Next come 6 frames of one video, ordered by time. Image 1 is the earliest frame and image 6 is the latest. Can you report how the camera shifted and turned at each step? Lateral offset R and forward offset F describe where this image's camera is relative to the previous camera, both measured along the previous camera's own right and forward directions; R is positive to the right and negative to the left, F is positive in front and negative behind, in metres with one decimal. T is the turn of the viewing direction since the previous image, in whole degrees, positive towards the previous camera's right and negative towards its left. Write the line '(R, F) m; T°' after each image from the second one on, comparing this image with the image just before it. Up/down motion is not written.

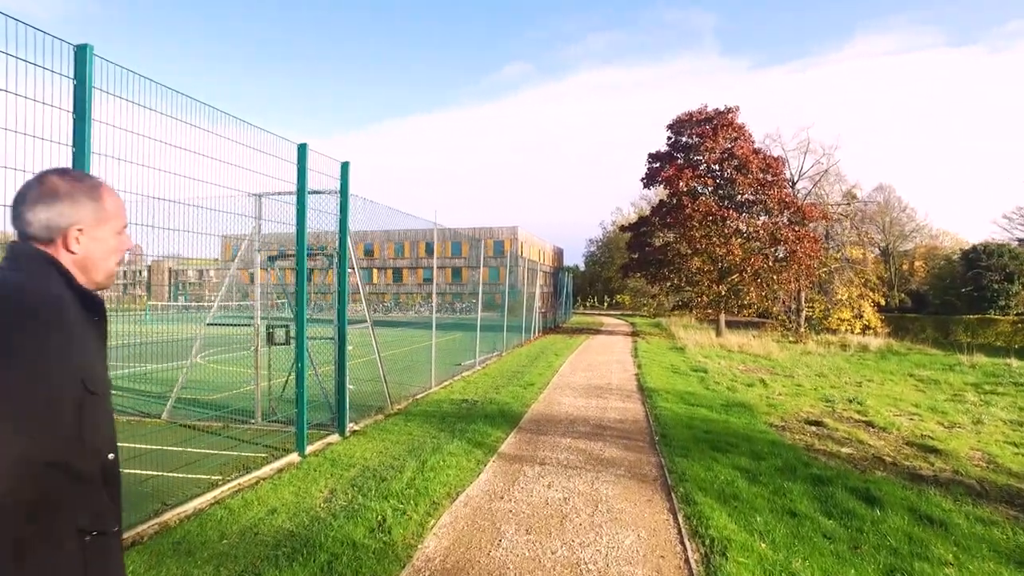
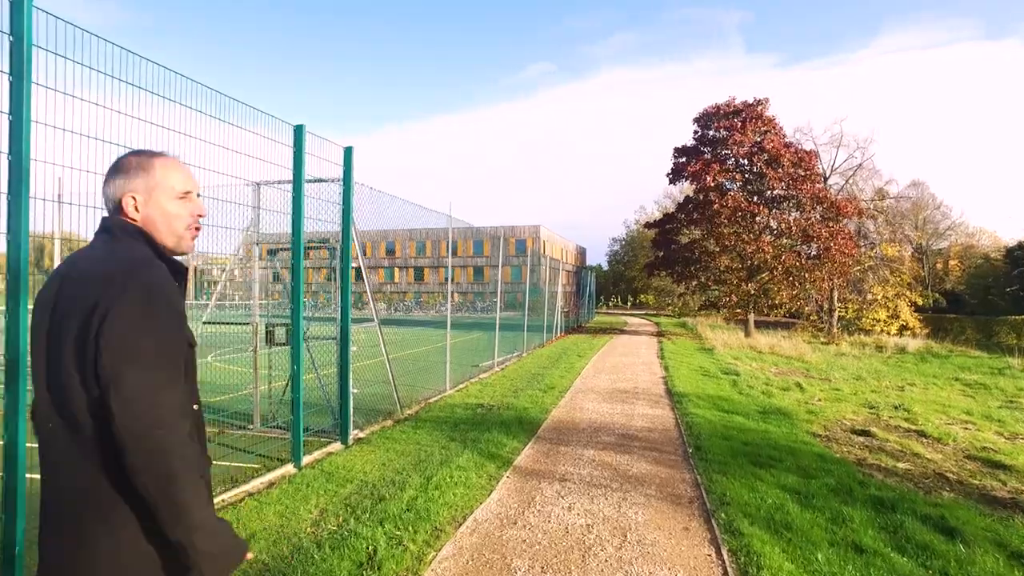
(0.0, +0.6) m; -2°
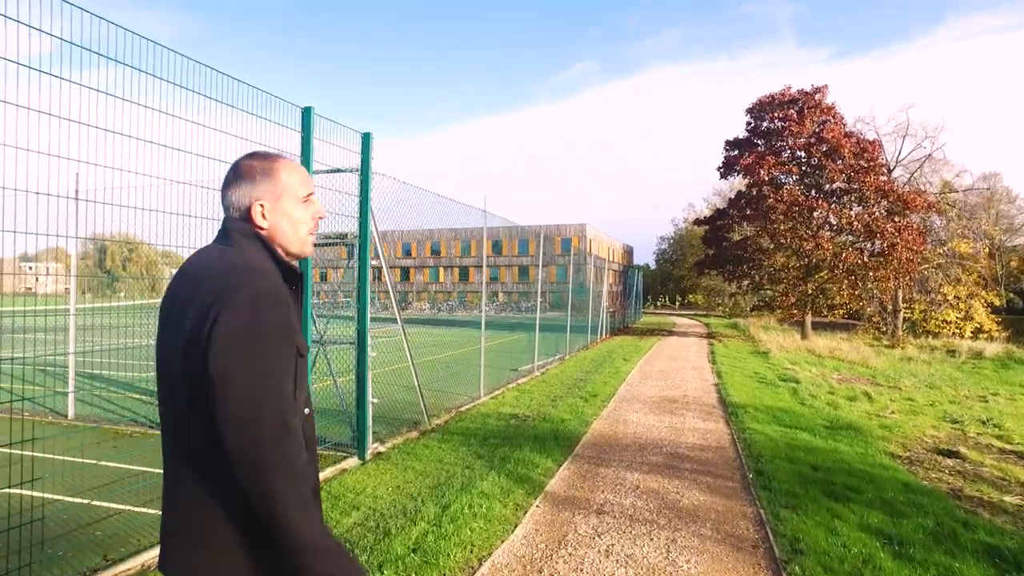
(+0.1, +0.7) m; -4°
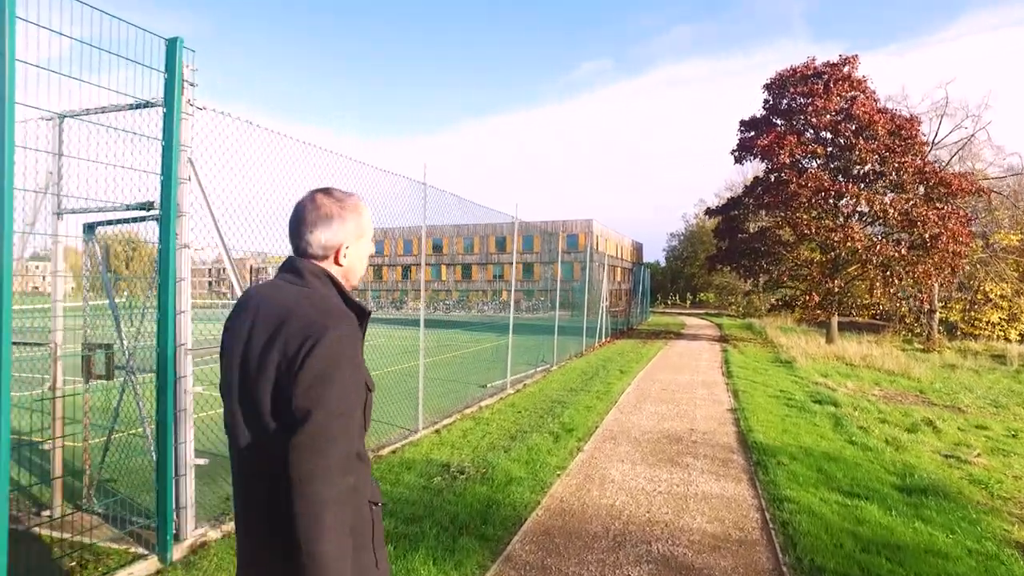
(+0.6, +2.2) m; -1°
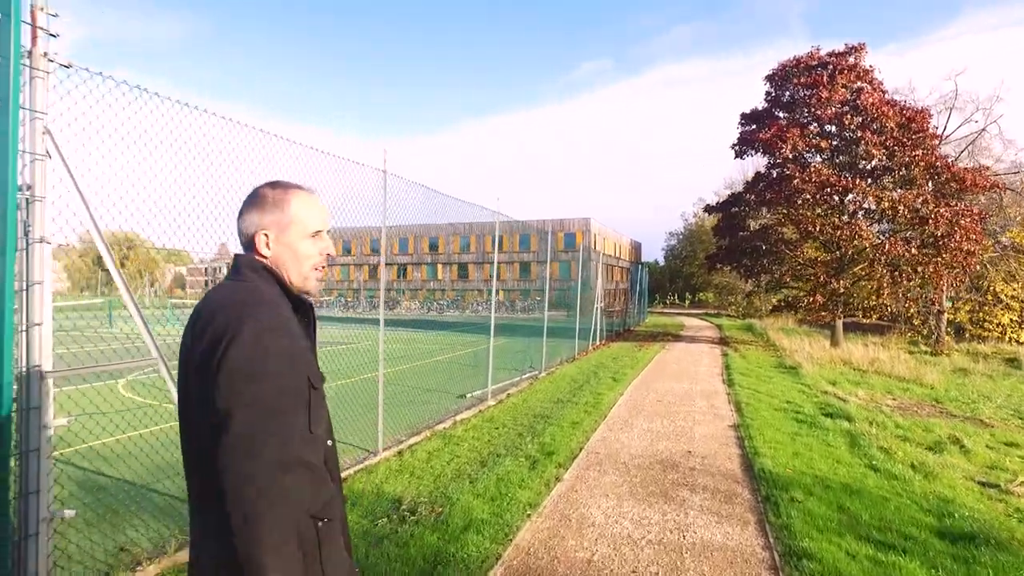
(+0.2, +0.8) m; 0°
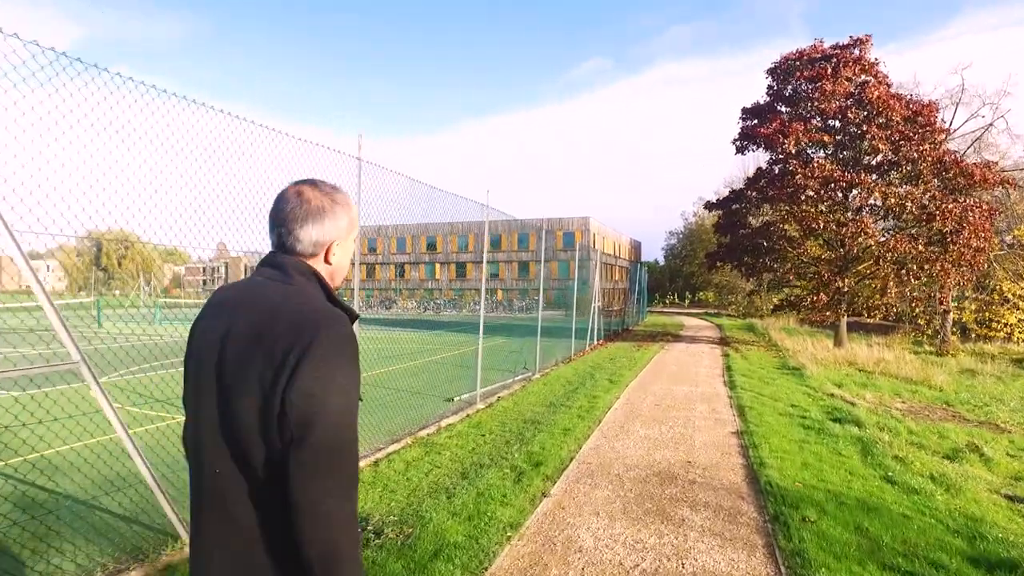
(+0.1, +0.5) m; 0°
